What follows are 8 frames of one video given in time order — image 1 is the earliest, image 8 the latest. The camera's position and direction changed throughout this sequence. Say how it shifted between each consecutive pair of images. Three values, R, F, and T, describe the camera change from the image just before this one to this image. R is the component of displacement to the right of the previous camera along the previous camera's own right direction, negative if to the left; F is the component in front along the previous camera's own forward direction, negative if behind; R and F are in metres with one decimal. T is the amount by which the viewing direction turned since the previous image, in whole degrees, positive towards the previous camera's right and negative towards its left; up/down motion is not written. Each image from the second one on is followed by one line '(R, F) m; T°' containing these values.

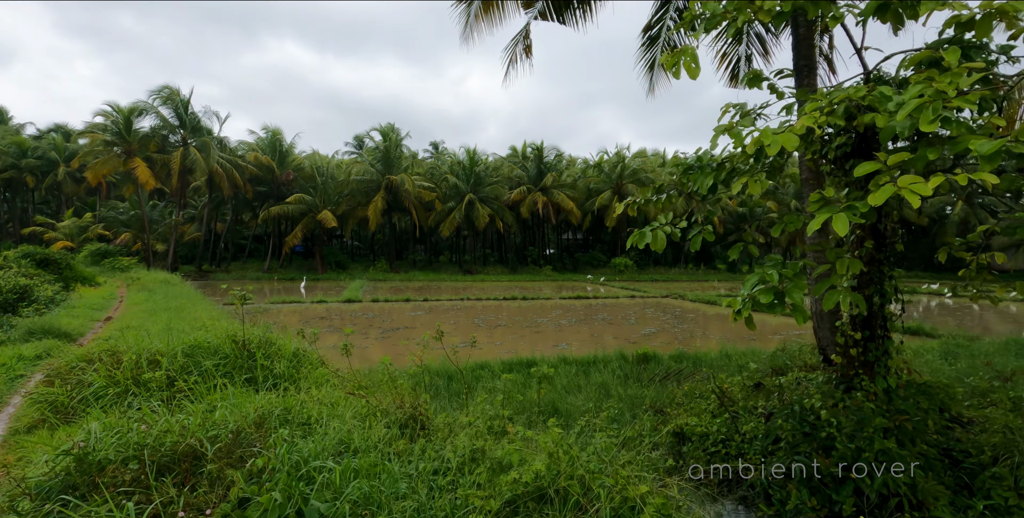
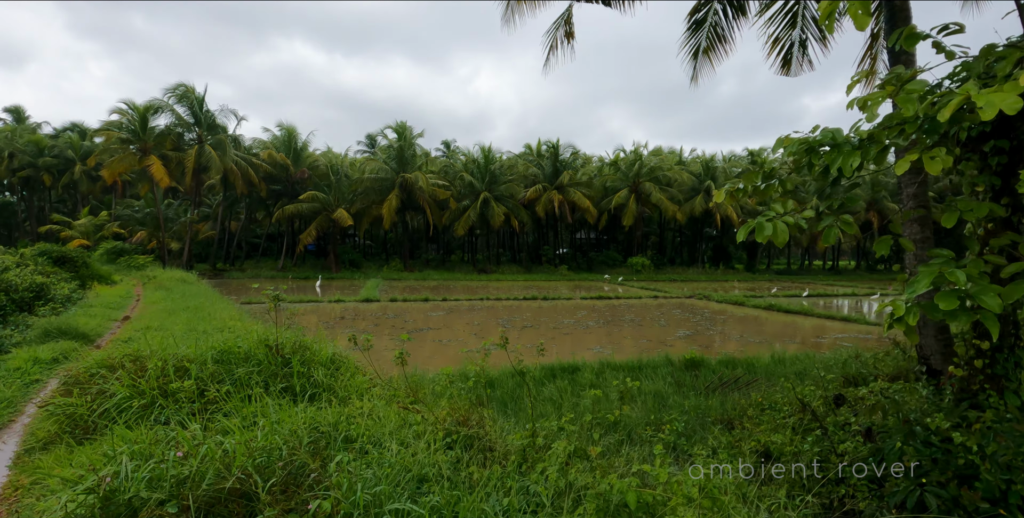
(-0.3, +0.4) m; -1°
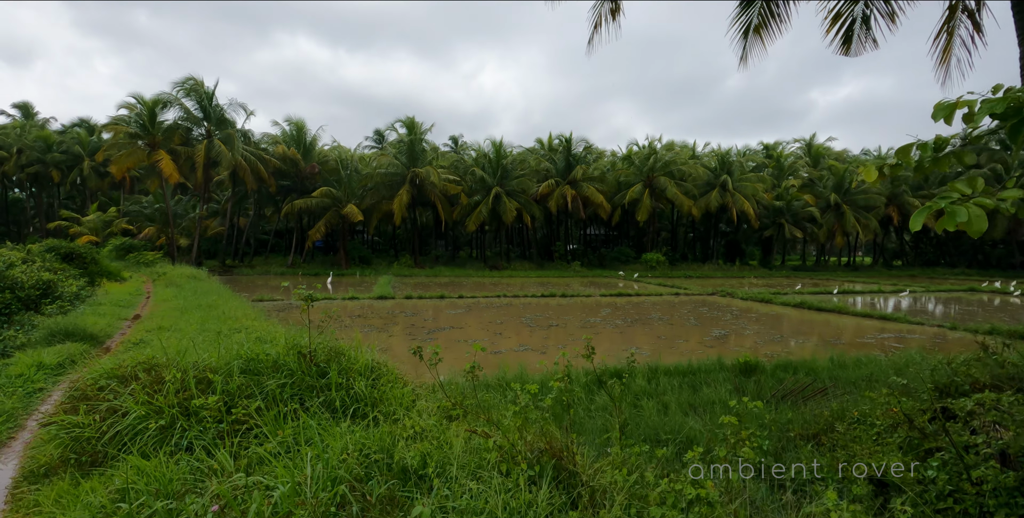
(-0.4, +0.4) m; -1°
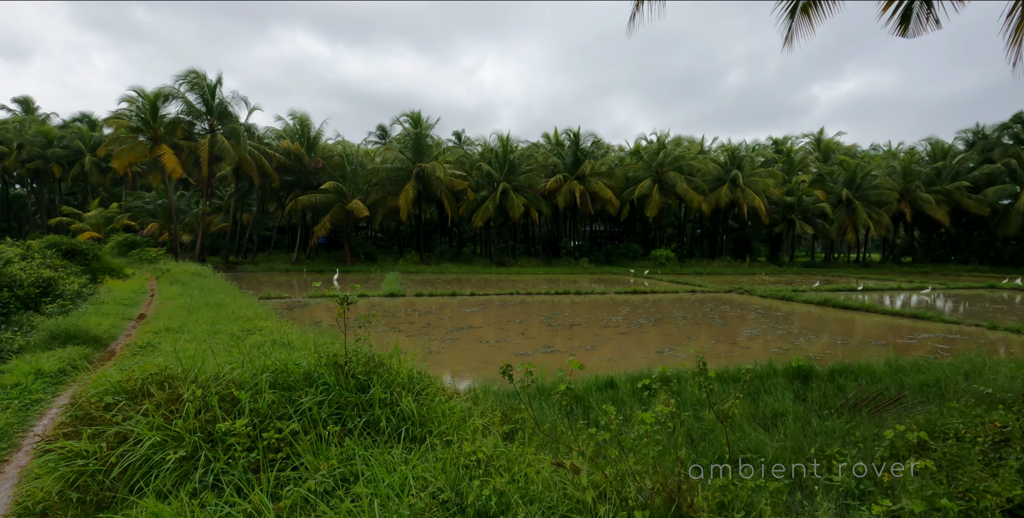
(-0.3, +0.4) m; 0°
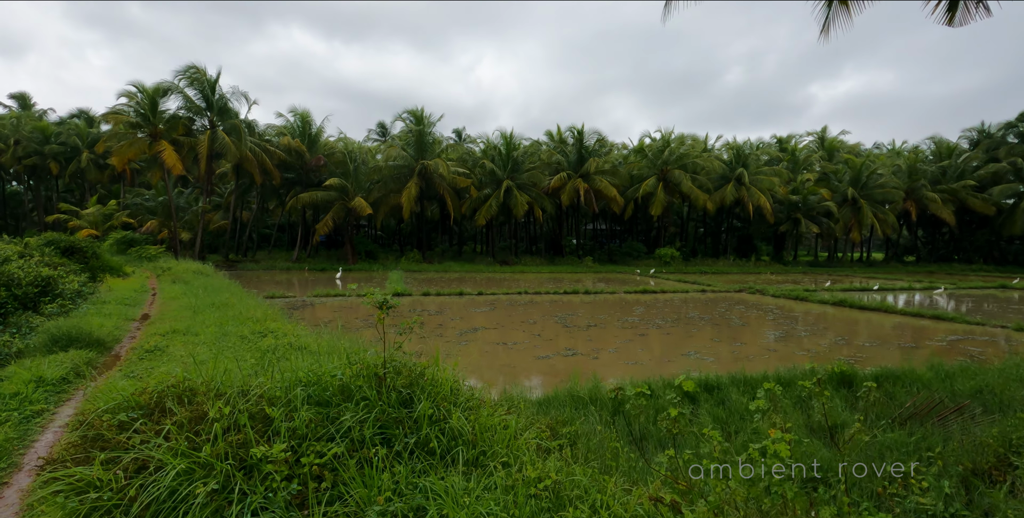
(-0.3, +0.3) m; 0°
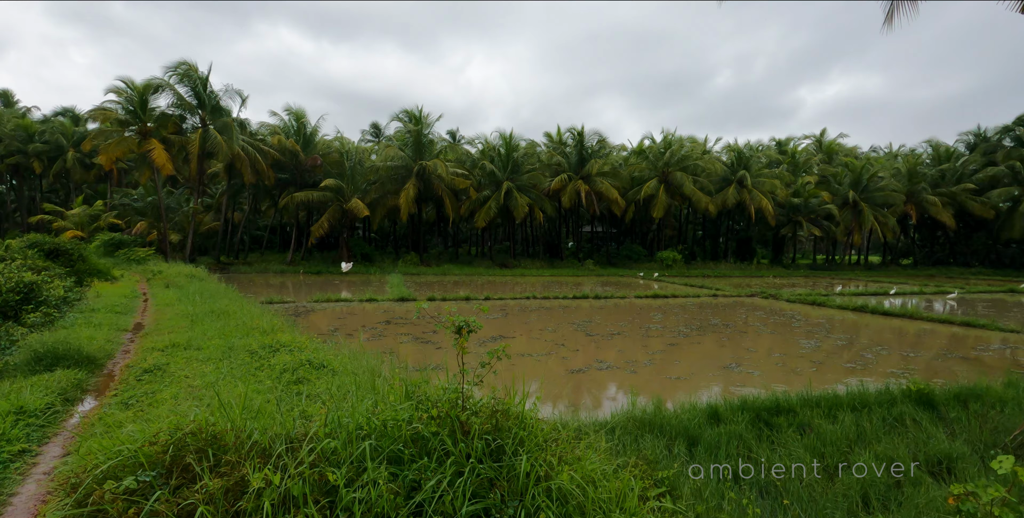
(-0.5, +0.5) m; +1°
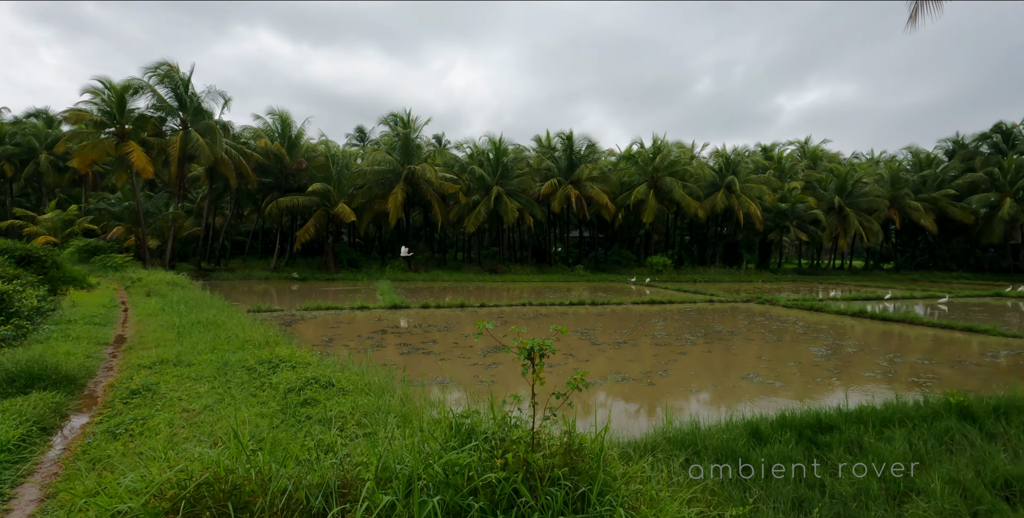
(-0.3, +0.3) m; +2°
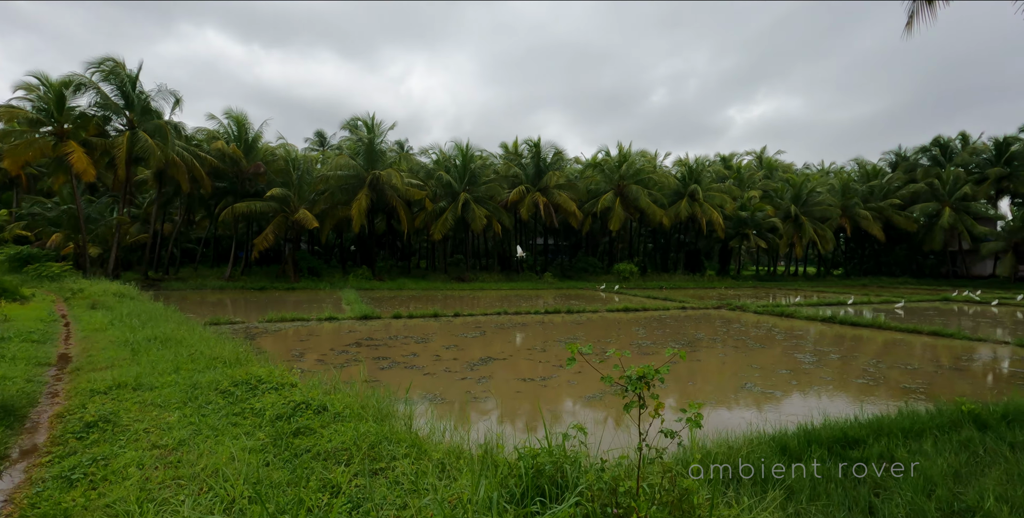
(-0.4, +0.3) m; +4°
